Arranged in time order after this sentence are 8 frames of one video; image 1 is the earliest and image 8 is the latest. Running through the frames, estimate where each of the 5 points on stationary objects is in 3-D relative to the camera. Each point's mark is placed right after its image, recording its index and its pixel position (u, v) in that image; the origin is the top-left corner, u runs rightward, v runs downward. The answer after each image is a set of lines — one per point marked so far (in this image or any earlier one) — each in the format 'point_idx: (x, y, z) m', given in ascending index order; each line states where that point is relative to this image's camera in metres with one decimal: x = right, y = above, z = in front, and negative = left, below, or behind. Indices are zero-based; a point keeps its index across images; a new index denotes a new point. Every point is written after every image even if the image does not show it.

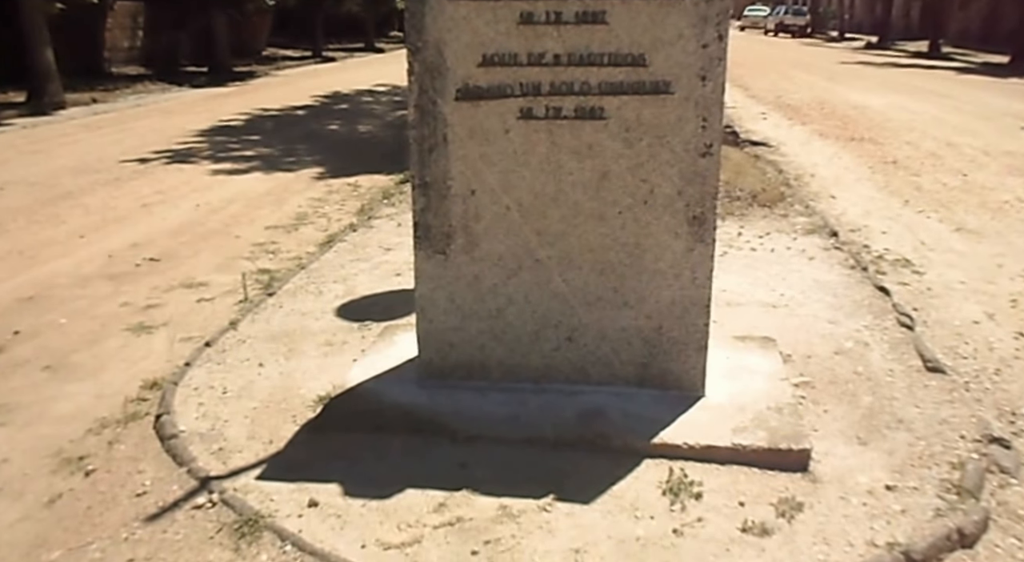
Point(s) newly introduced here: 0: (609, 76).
0: (+0.4, +0.8, +3.5) m
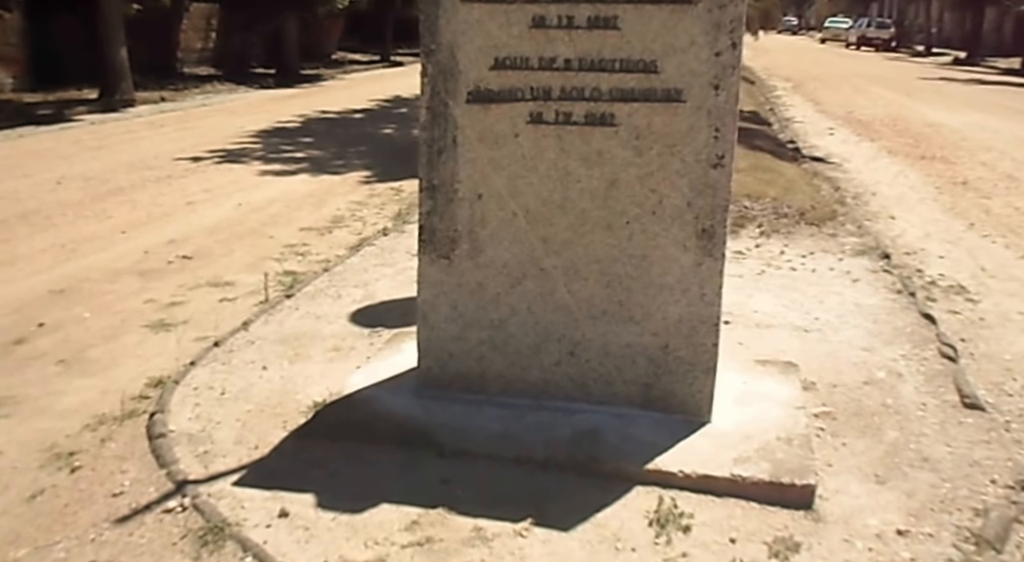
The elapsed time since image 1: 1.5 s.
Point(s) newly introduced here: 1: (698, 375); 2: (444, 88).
0: (+0.4, +0.8, +3.4) m
1: (+0.8, -0.4, +3.6) m
2: (-0.3, +0.8, +3.5) m
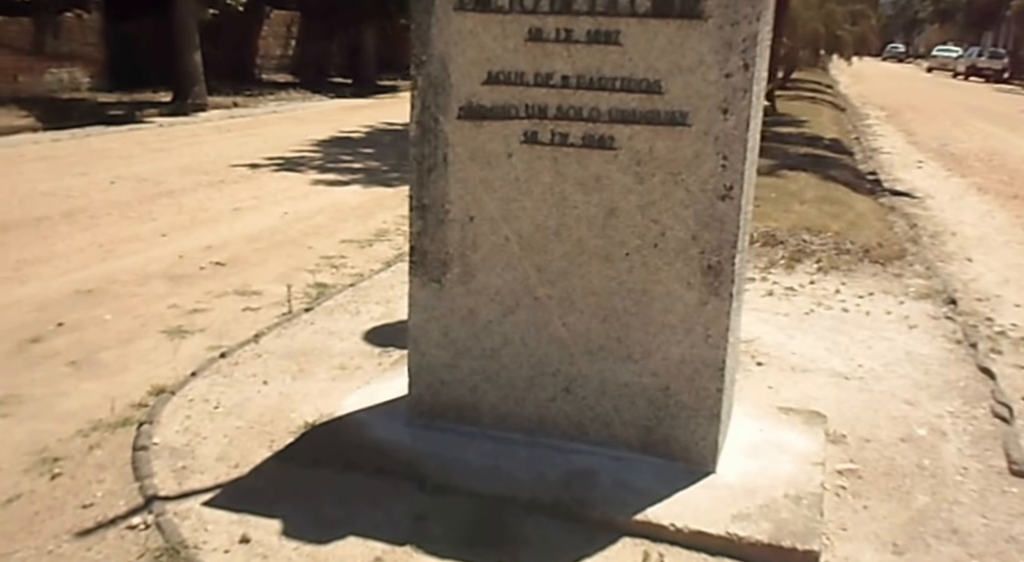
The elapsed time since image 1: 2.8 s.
0: (+0.4, +0.7, +3.2) m
1: (+0.7, -0.5, +3.4) m
2: (-0.3, +0.7, +3.4) m
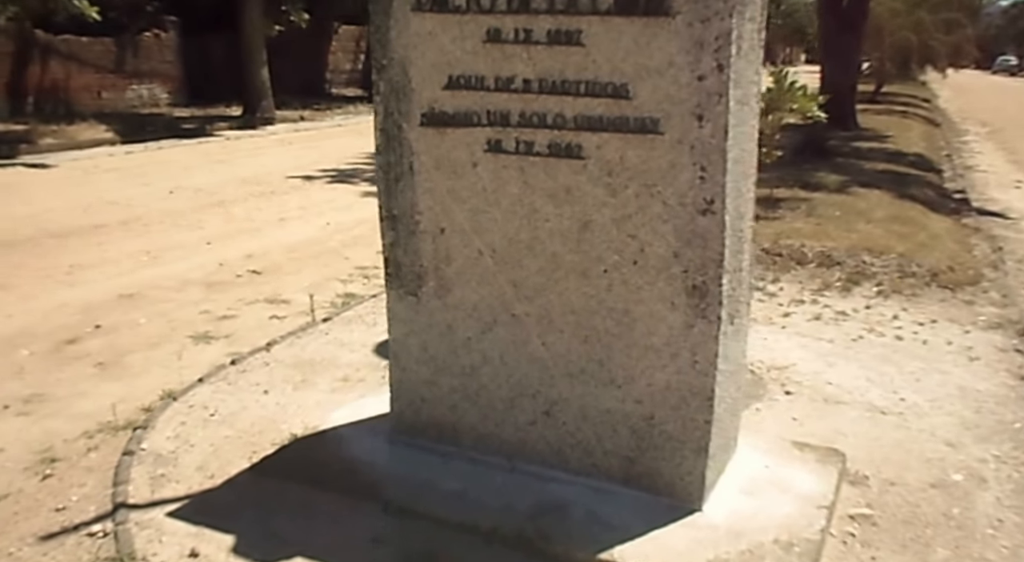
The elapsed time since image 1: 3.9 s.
0: (+0.3, +0.6, +3.0) m
1: (+0.6, -0.6, +3.1) m
2: (-0.4, +0.6, +3.3) m
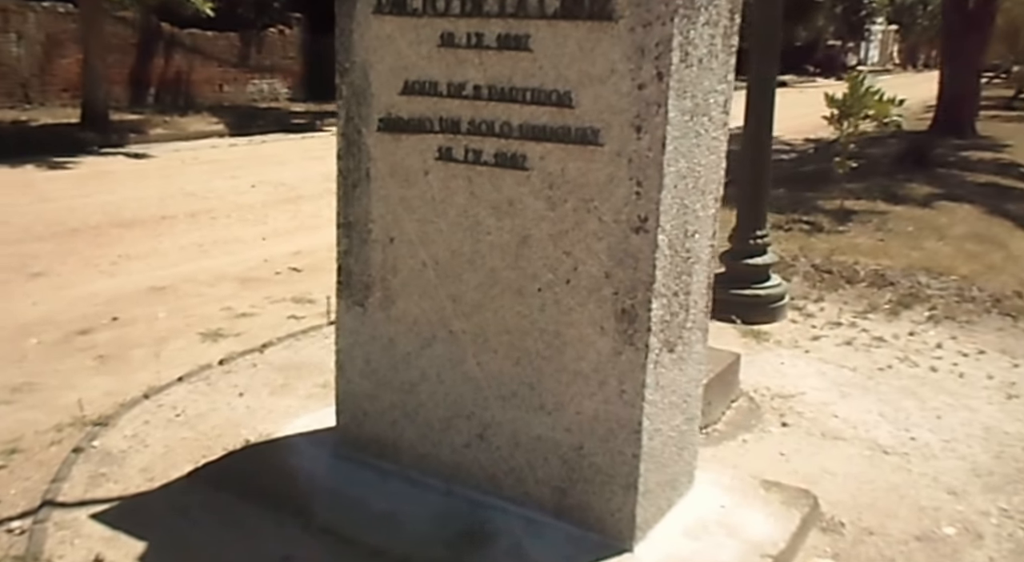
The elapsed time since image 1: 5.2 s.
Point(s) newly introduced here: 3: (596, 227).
0: (+0.1, +0.5, +2.8) m
1: (+0.3, -0.7, +2.9) m
2: (-0.6, +0.6, +3.2) m
3: (+0.3, +0.2, +2.7) m
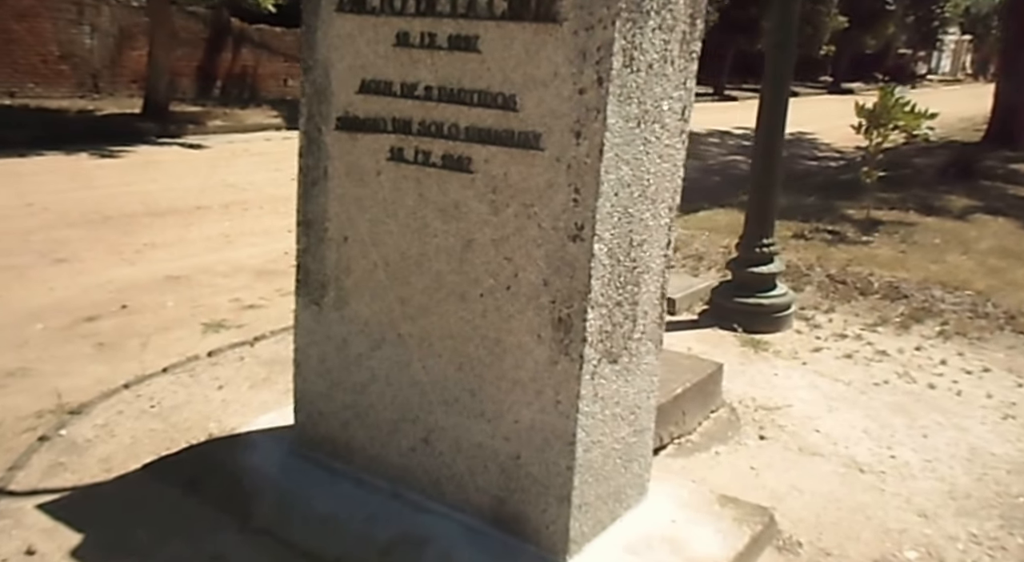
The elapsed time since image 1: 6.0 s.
0: (-0.1, +0.5, +2.8) m
1: (+0.1, -0.7, +2.9) m
2: (-0.7, +0.6, +3.2) m
3: (+0.1, +0.1, +2.7) m
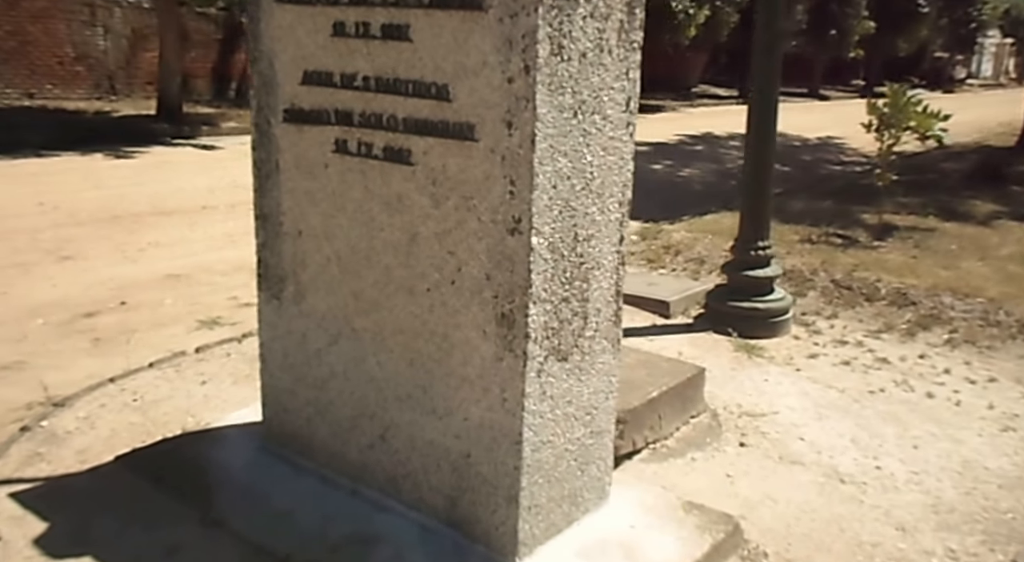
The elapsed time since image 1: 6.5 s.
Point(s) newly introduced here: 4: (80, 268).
0: (-0.3, +0.5, +2.7) m
1: (0.0, -0.7, +2.8) m
2: (-0.9, +0.6, +3.2) m
3: (-0.1, +0.2, +2.7) m
4: (-3.2, +0.1, +6.4) m
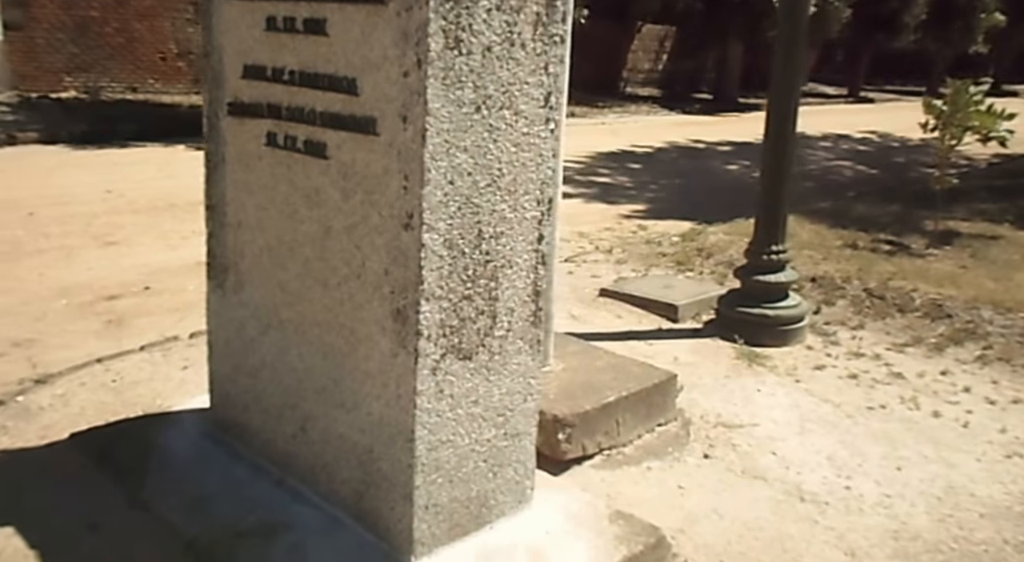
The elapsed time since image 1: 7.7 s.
0: (-0.6, +0.5, +2.8) m
1: (-0.4, -0.7, +2.8) m
2: (-1.1, +0.7, +3.3) m
3: (-0.4, +0.2, +2.7) m
4: (-3.0, +0.2, +6.8) m
